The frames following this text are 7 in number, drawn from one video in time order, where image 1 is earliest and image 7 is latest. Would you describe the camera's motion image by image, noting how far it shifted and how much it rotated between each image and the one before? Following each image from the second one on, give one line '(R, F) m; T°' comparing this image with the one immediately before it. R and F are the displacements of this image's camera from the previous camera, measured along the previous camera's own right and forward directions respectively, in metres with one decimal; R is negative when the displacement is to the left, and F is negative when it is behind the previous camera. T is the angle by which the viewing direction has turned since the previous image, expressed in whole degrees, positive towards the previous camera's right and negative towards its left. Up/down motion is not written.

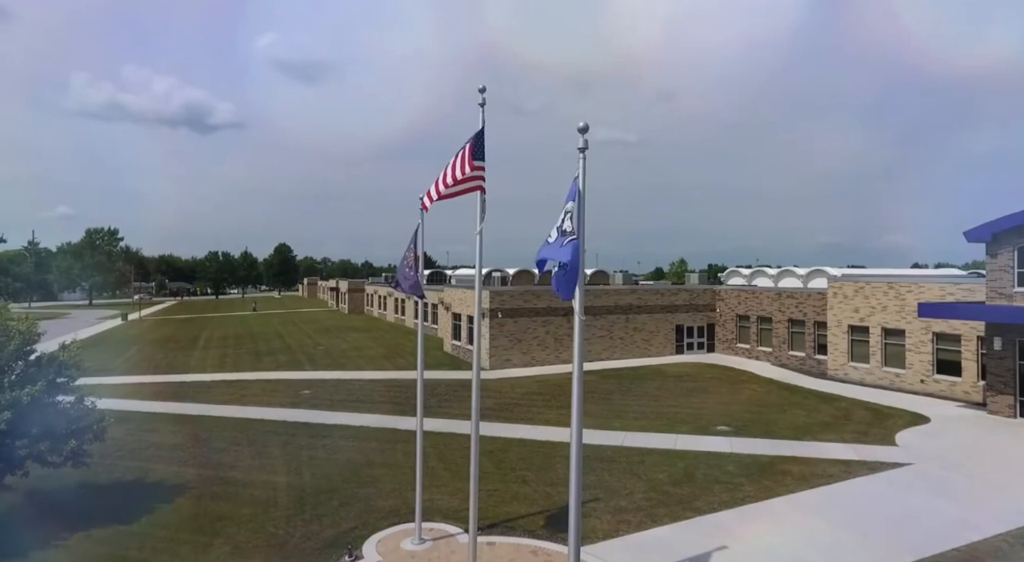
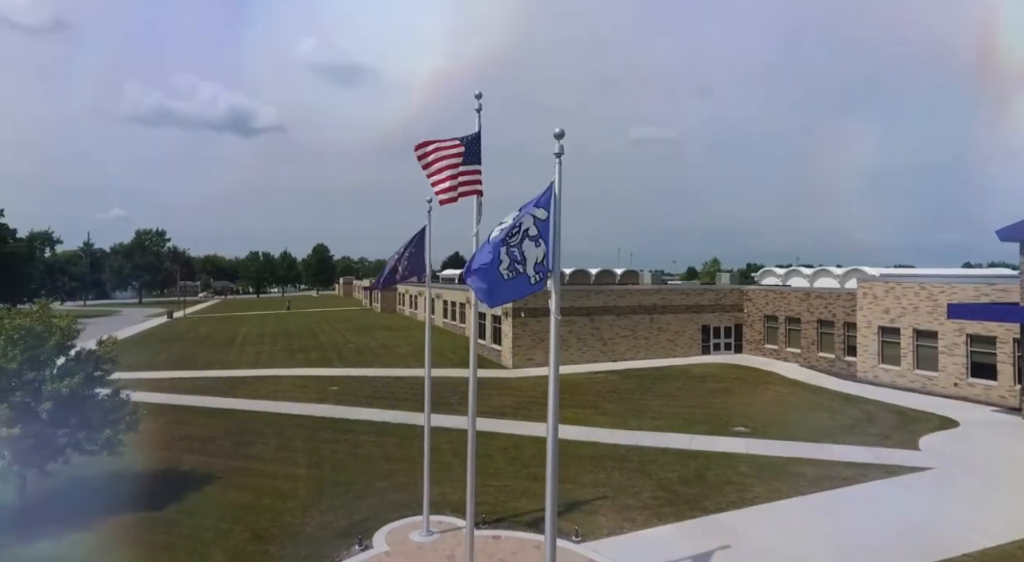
(+0.8, -0.3) m; -4°
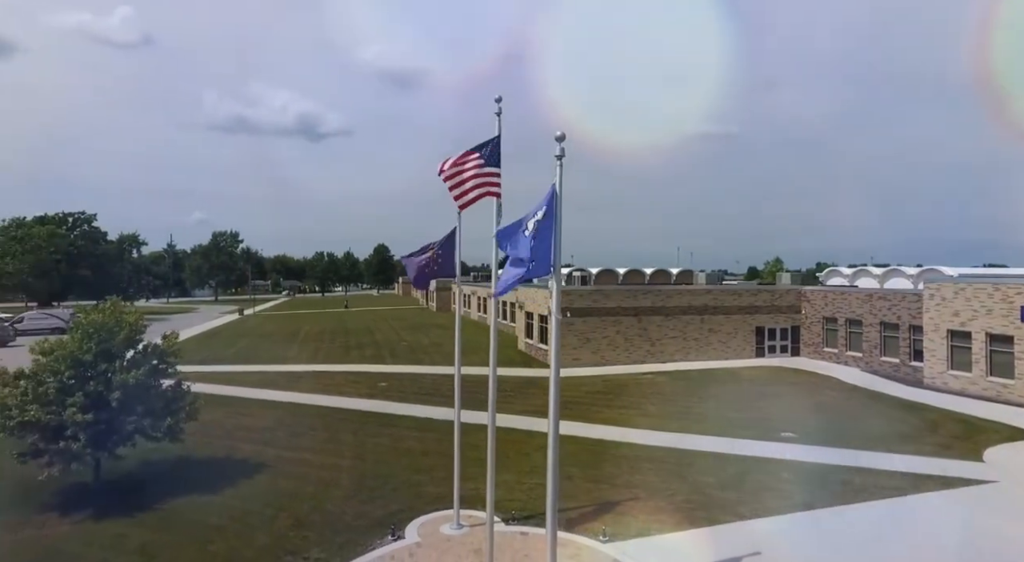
(+0.9, -0.2) m; -6°
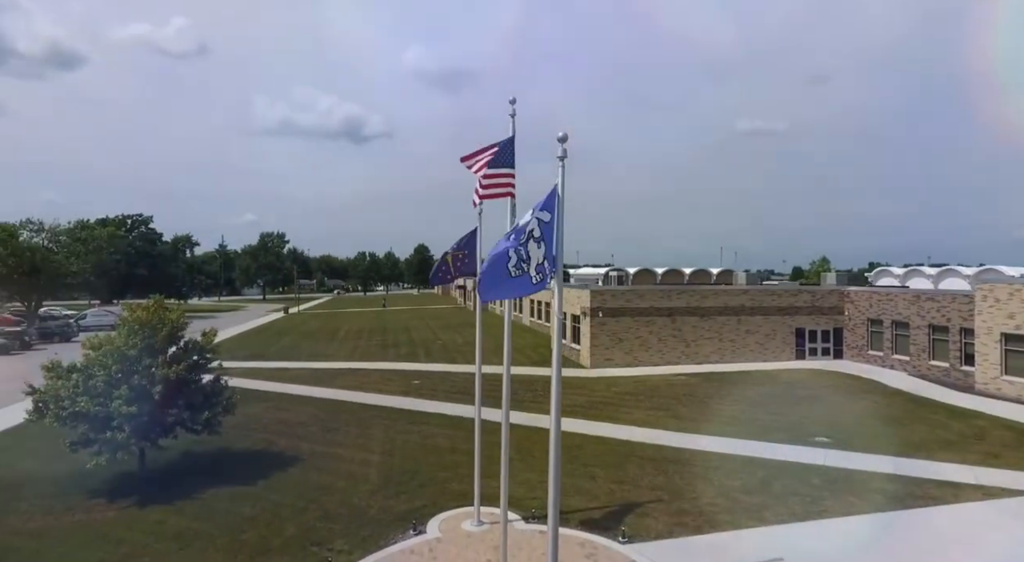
(+0.6, -0.1) m; -4°
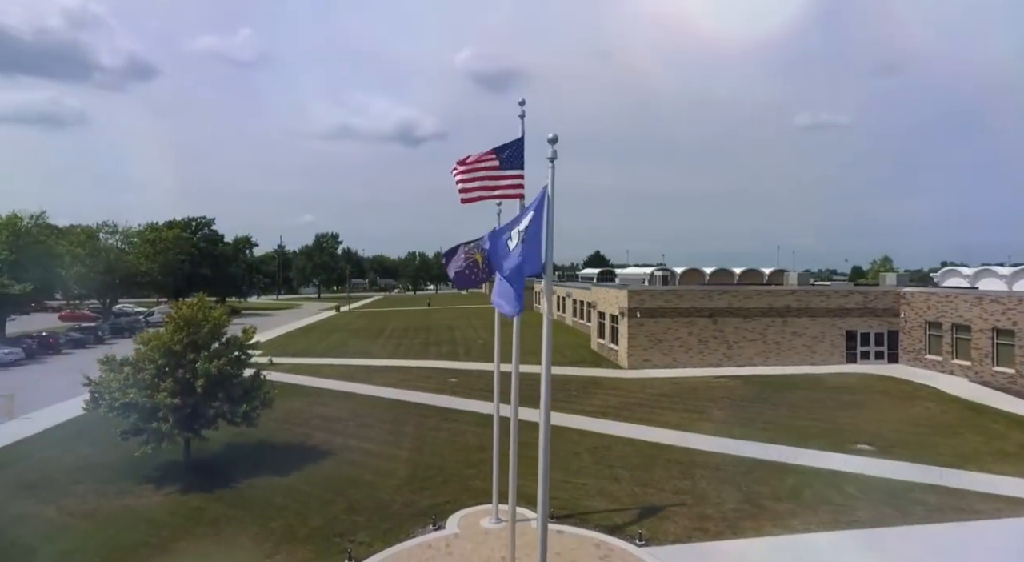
(+0.9, 0.0) m; -6°
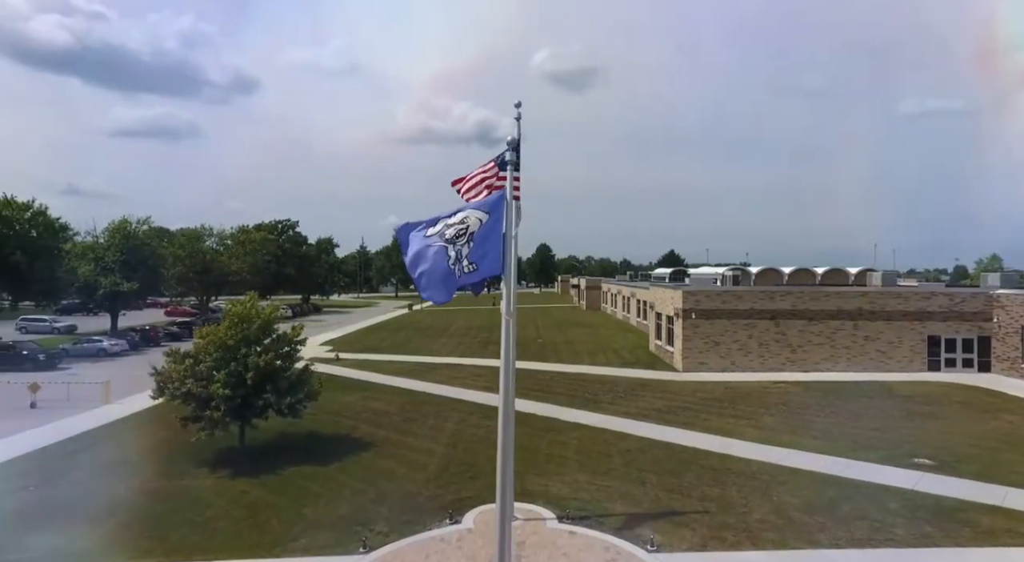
(+1.8, +0.1) m; -9°
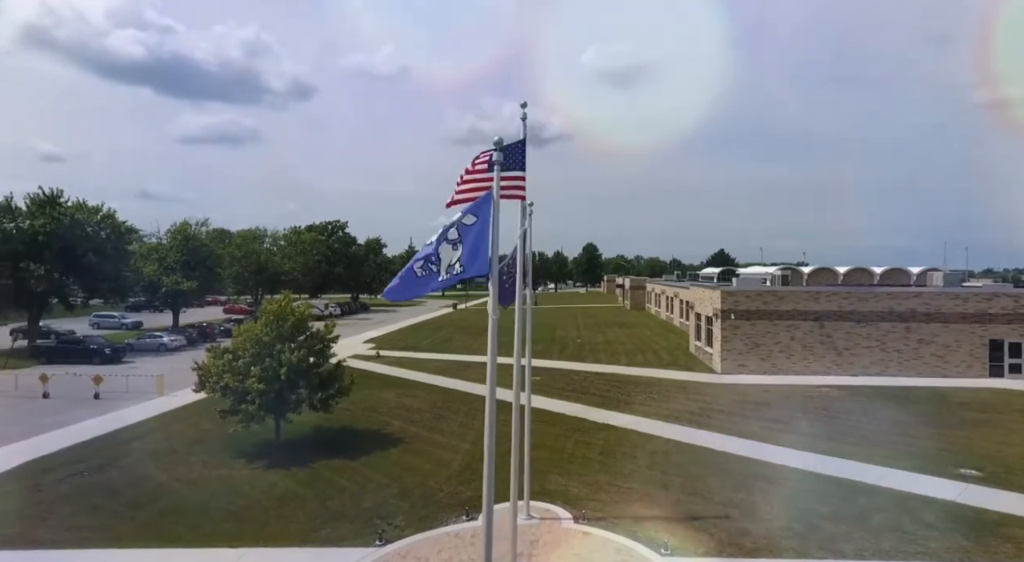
(+0.9, +0.1) m; -5°
